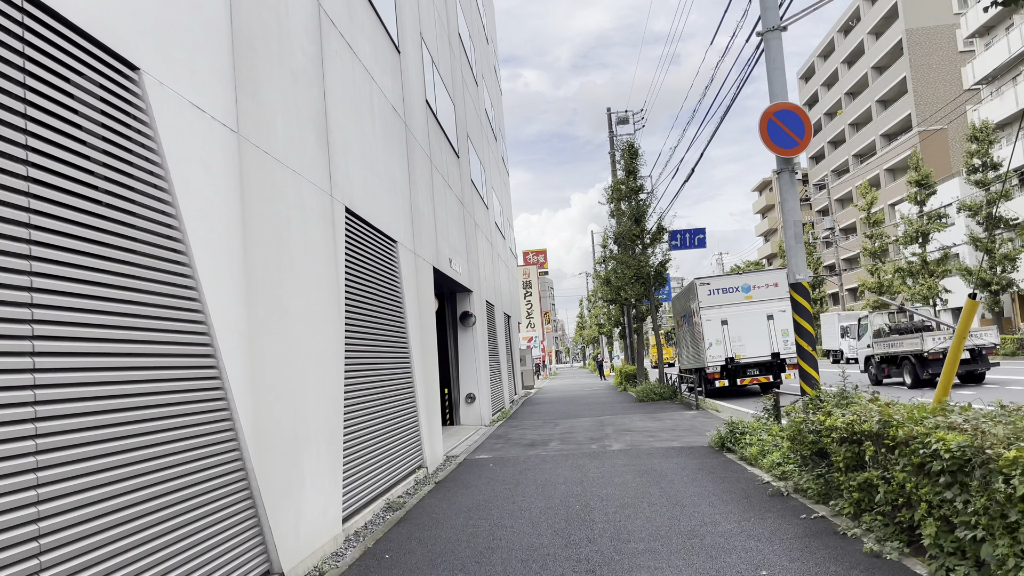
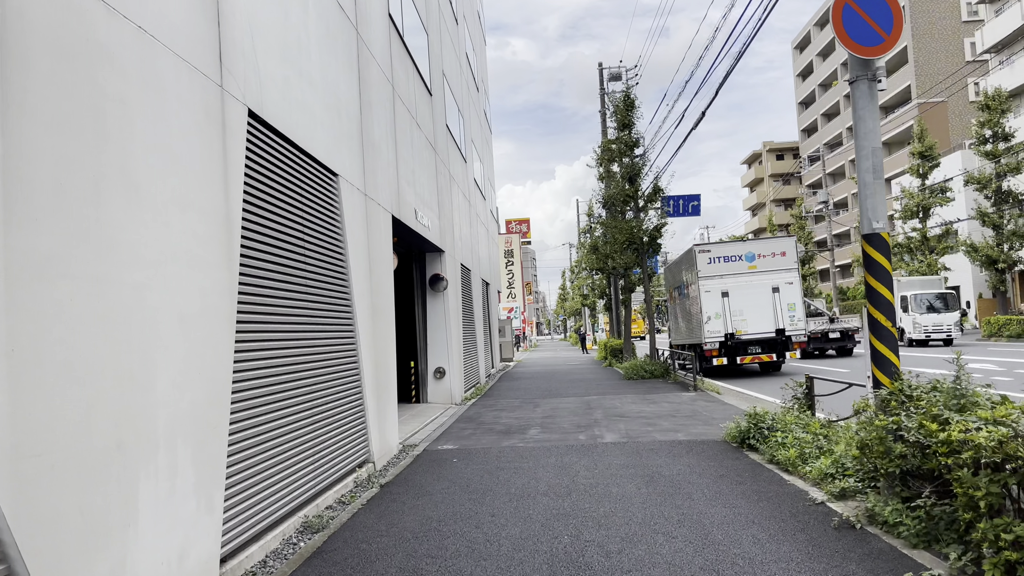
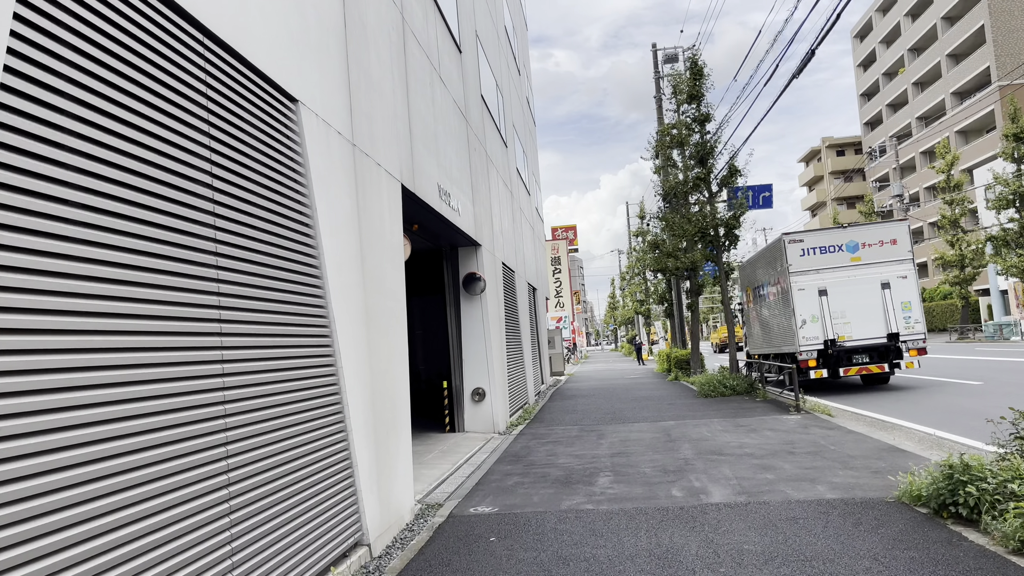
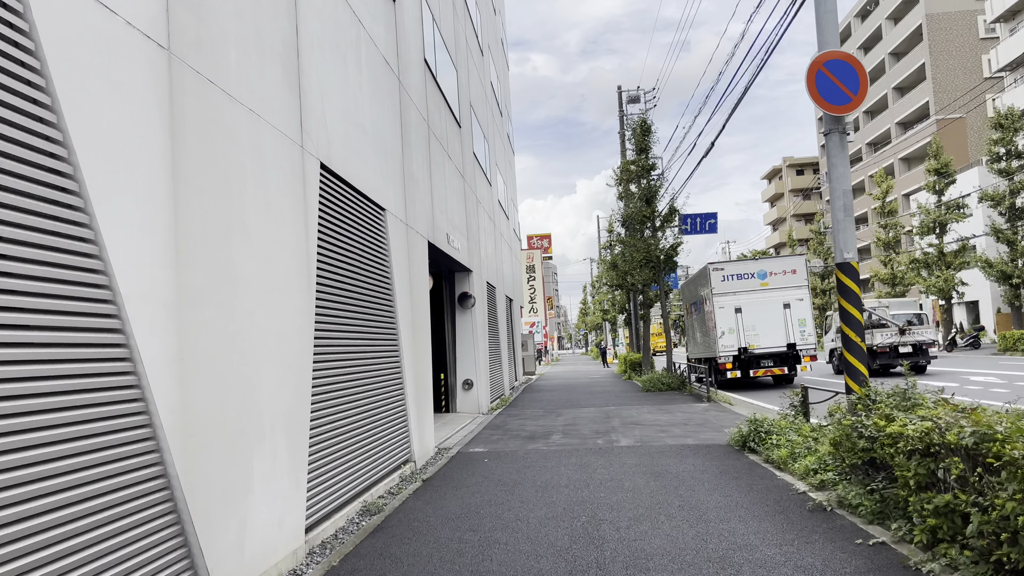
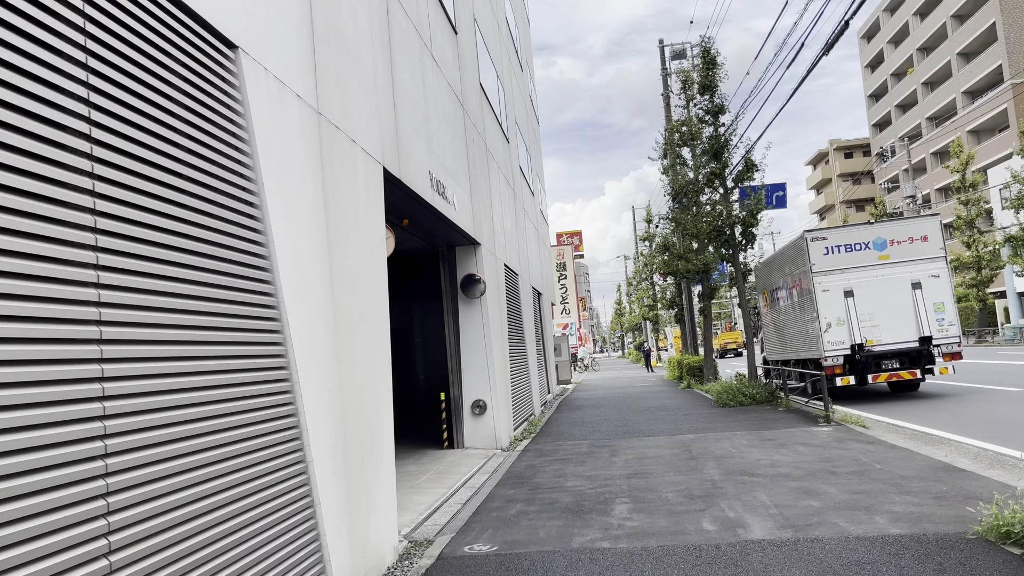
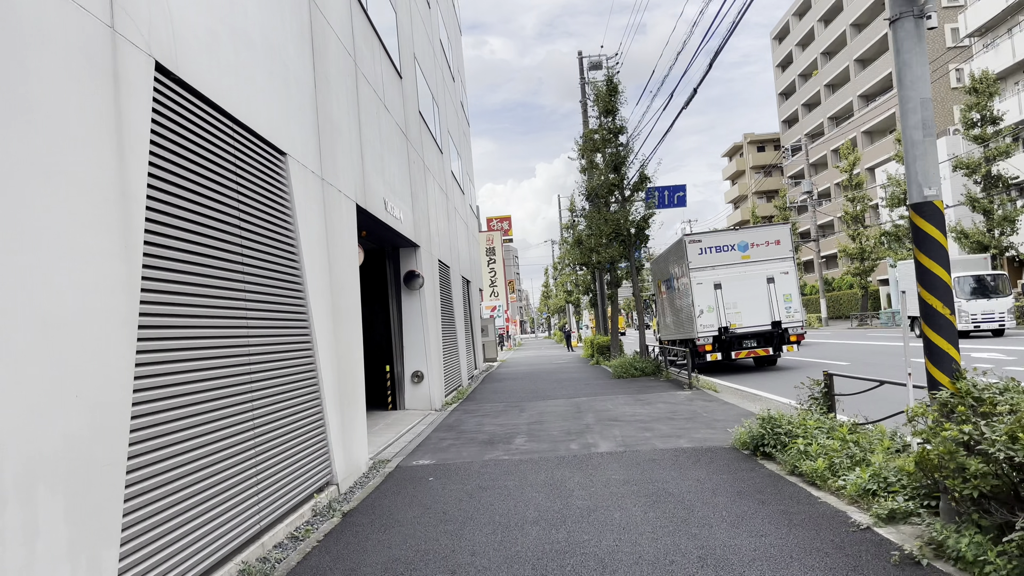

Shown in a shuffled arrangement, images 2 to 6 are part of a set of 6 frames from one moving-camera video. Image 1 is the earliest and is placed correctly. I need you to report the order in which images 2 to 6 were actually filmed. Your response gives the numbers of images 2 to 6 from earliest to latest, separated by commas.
4, 2, 6, 3, 5
